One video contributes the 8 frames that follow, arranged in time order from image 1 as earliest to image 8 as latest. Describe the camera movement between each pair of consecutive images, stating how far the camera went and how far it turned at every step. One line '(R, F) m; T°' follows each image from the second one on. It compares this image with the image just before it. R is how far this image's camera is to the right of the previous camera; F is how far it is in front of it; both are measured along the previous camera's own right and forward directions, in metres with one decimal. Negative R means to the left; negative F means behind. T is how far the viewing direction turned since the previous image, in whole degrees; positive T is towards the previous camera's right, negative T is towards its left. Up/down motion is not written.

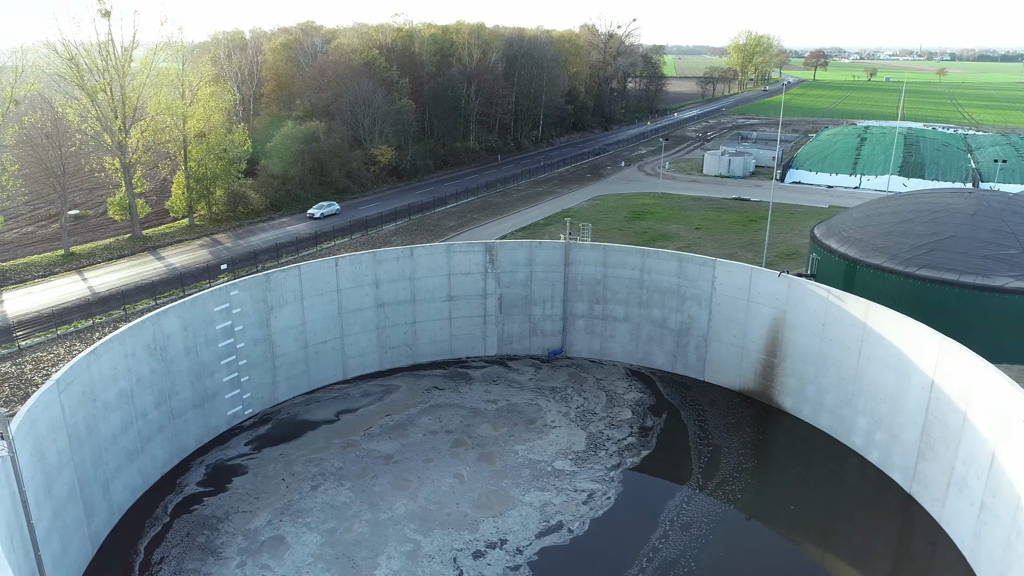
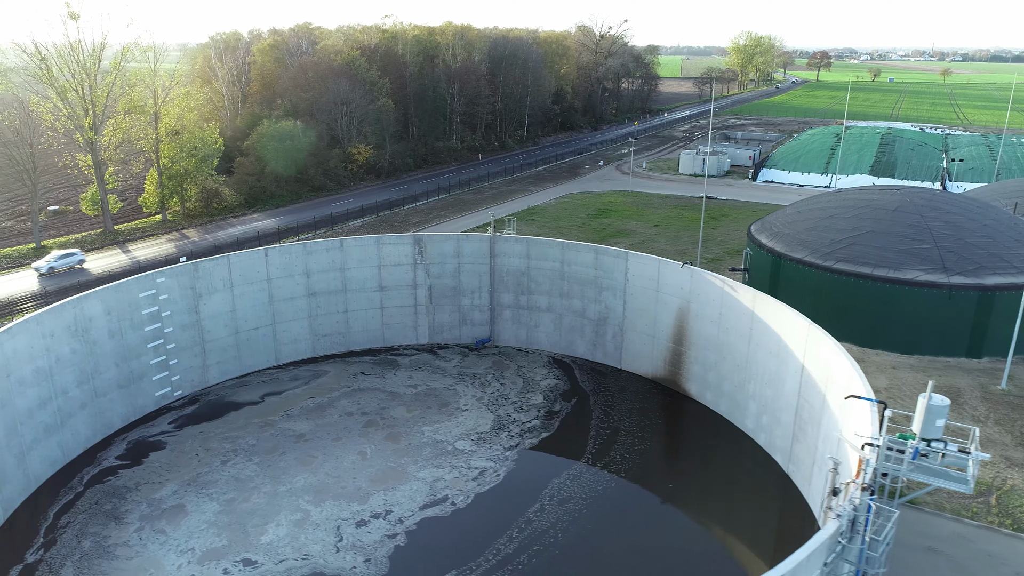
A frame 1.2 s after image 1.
(+2.7, -0.9) m; -1°
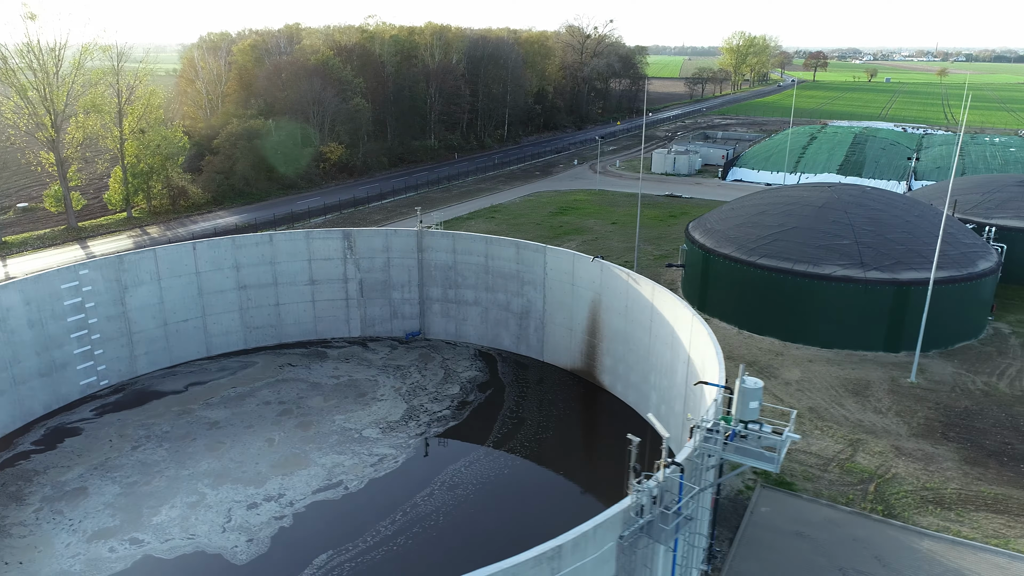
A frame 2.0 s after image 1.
(+2.5, -0.5) m; -1°
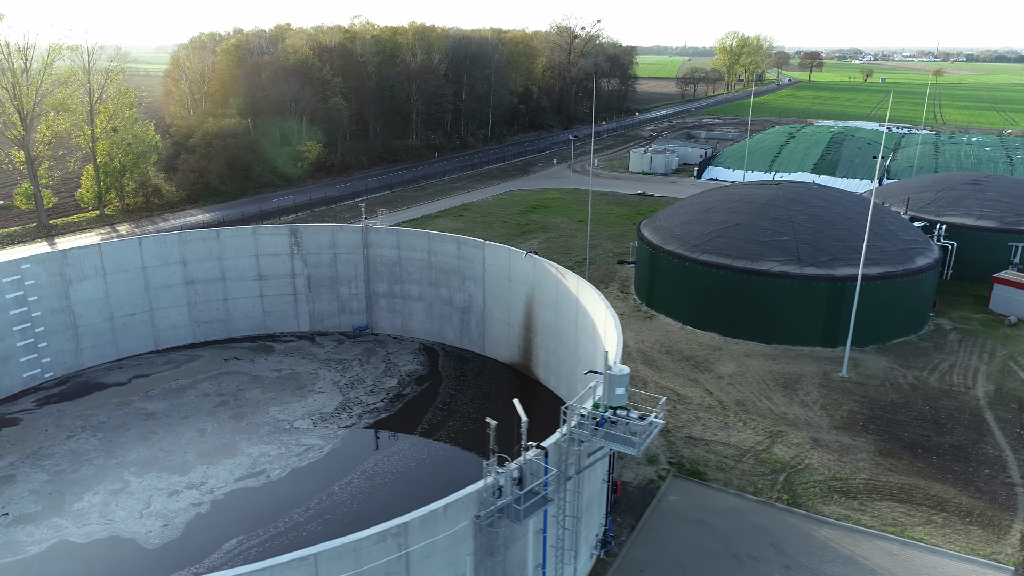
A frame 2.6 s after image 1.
(+1.9, -0.3) m; 0°
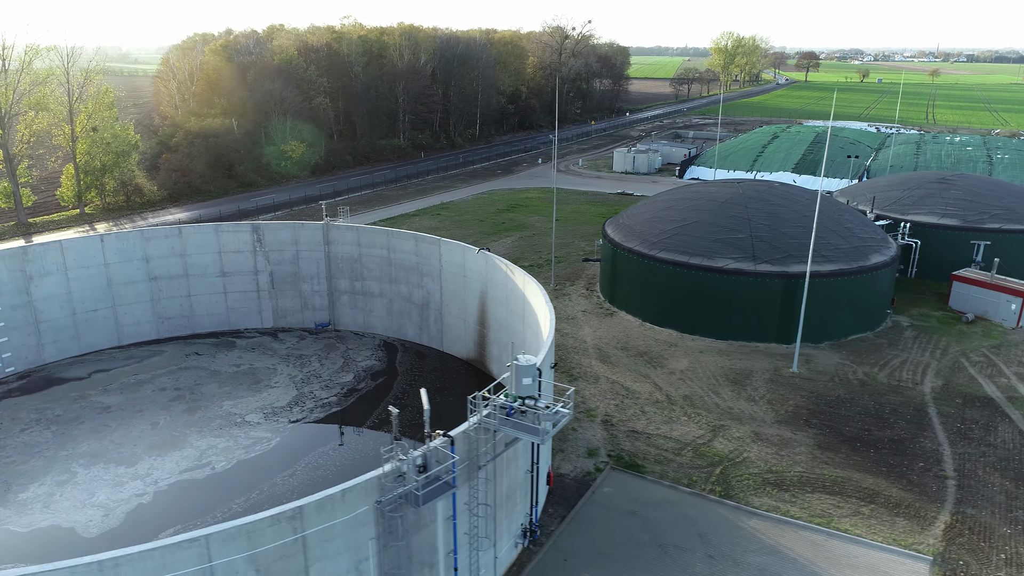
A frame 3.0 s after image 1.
(+1.4, -0.3) m; 0°
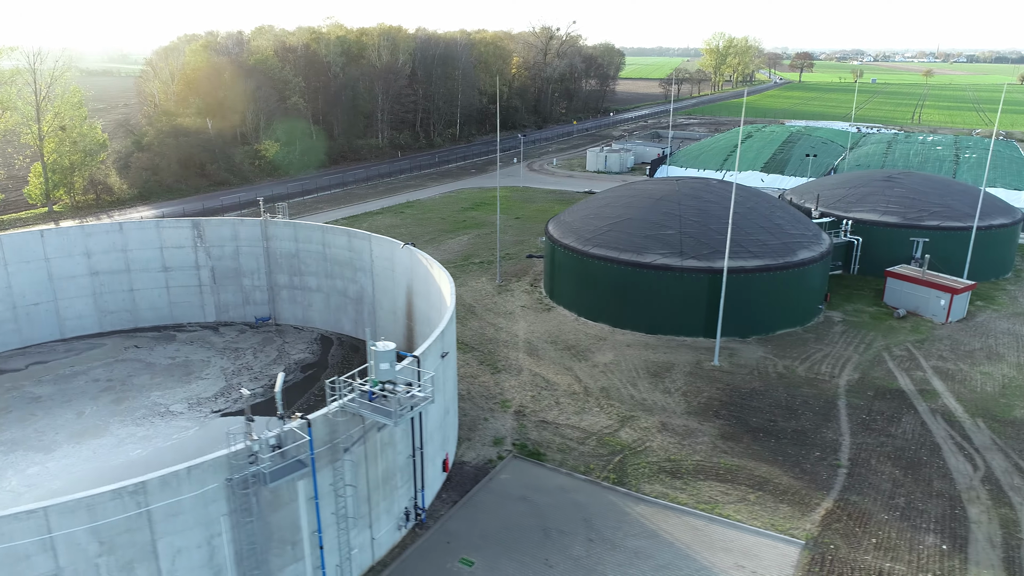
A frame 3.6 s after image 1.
(+2.3, -0.4) m; 0°
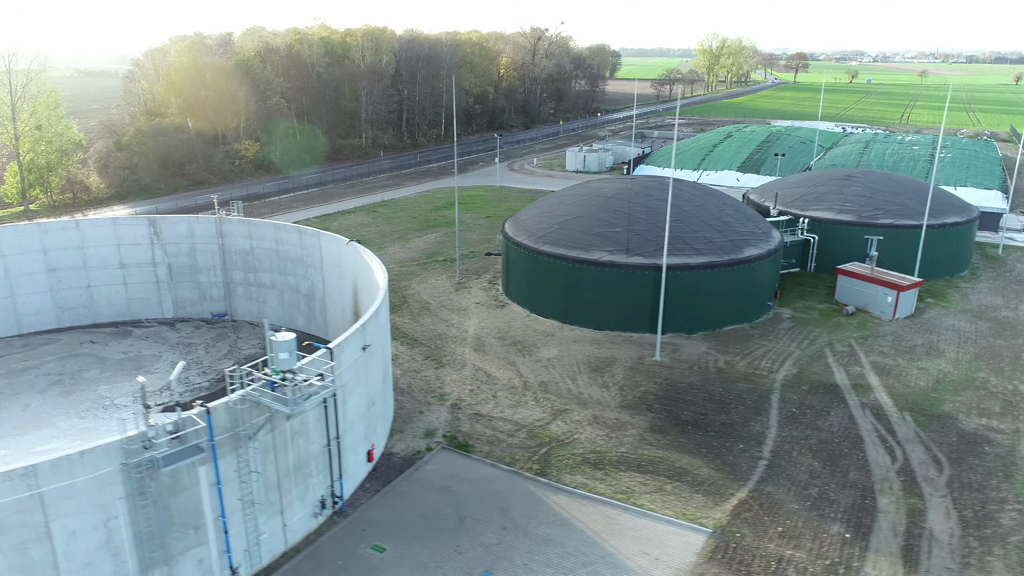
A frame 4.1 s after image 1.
(+1.7, -0.3) m; 0°
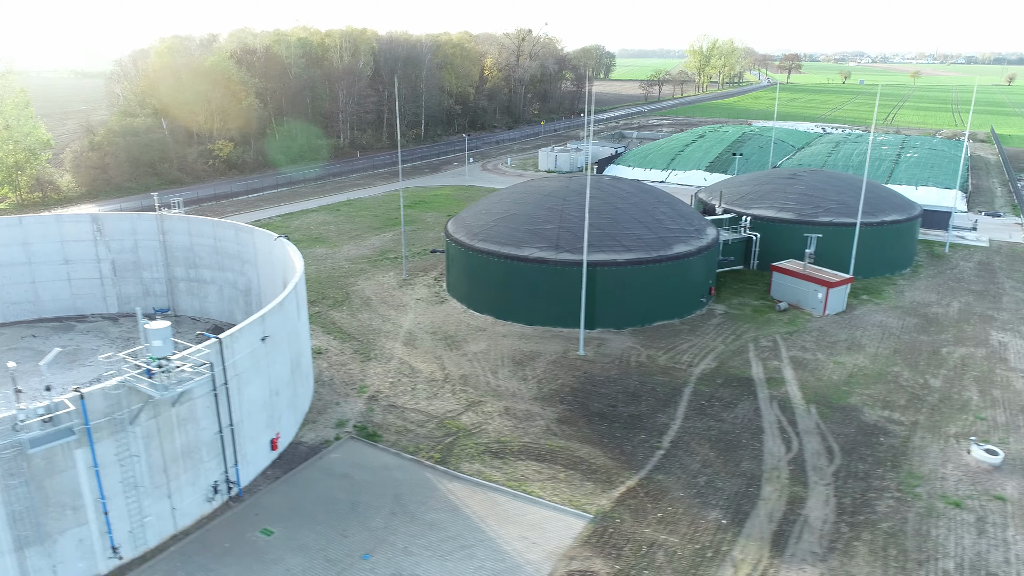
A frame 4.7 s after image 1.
(+2.3, -0.4) m; 0°
